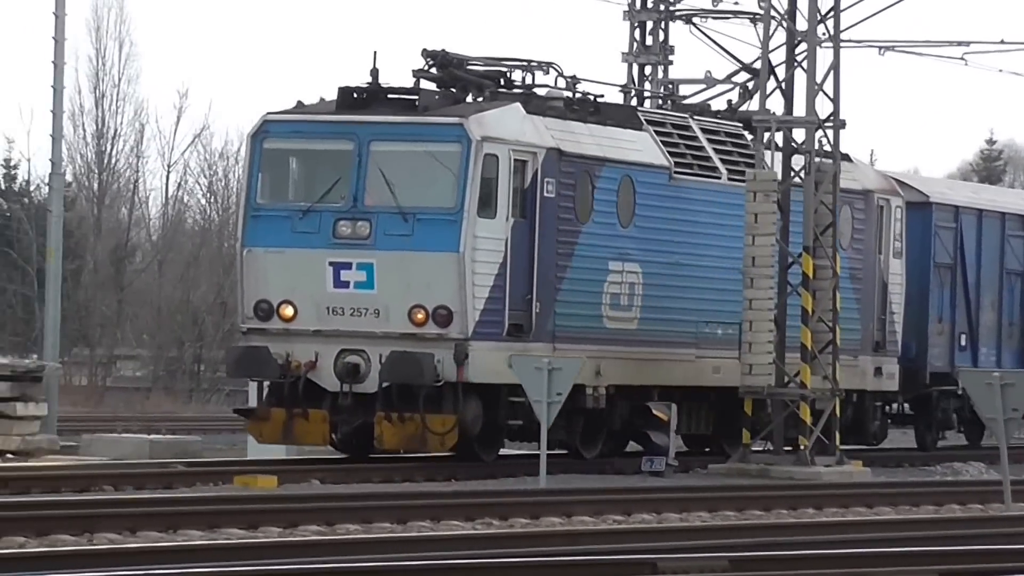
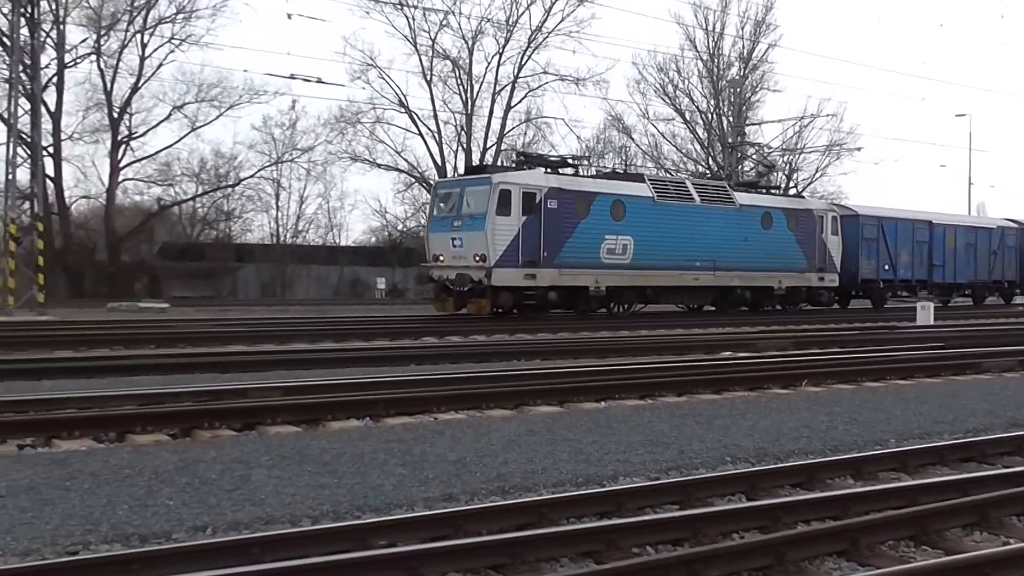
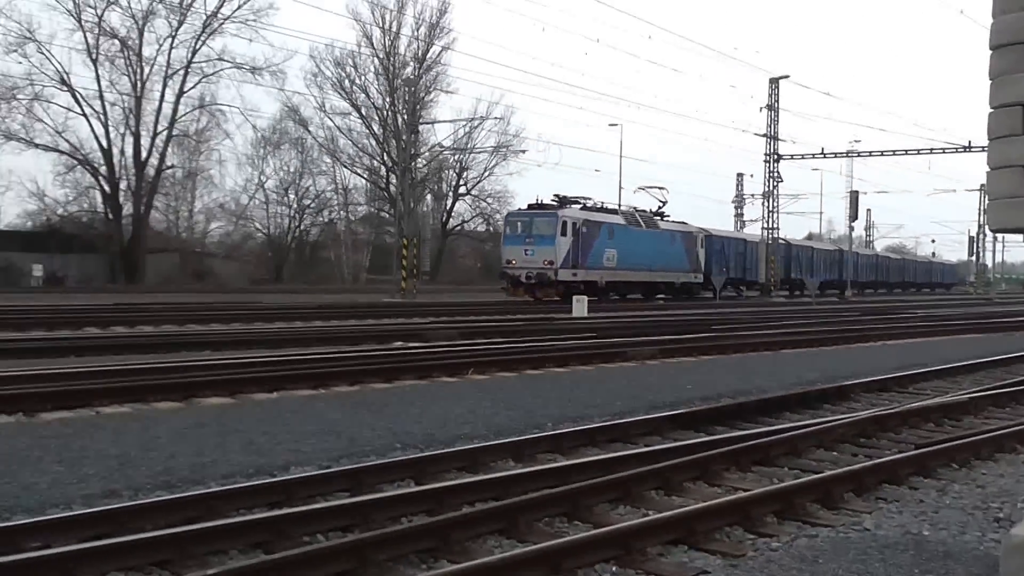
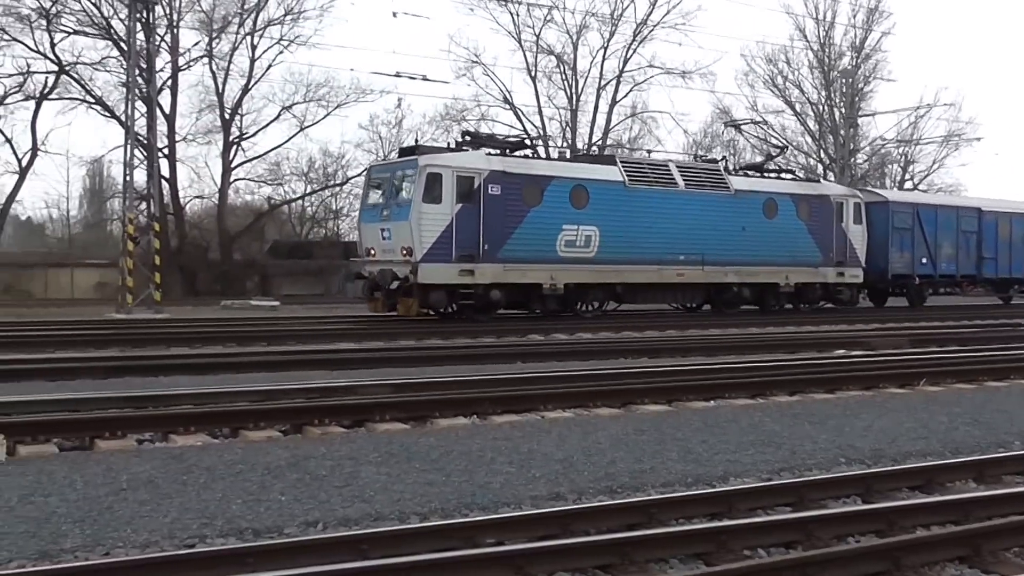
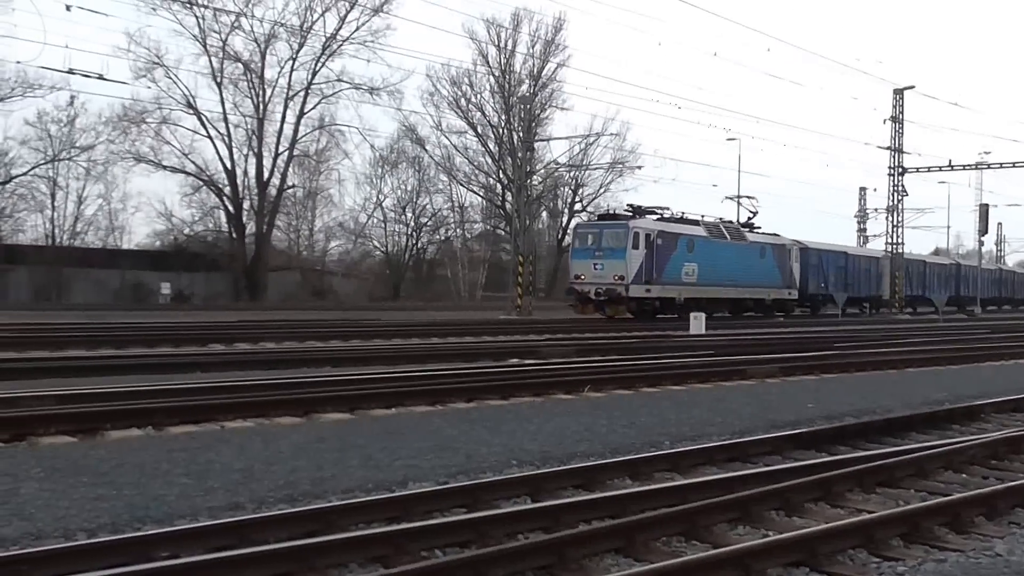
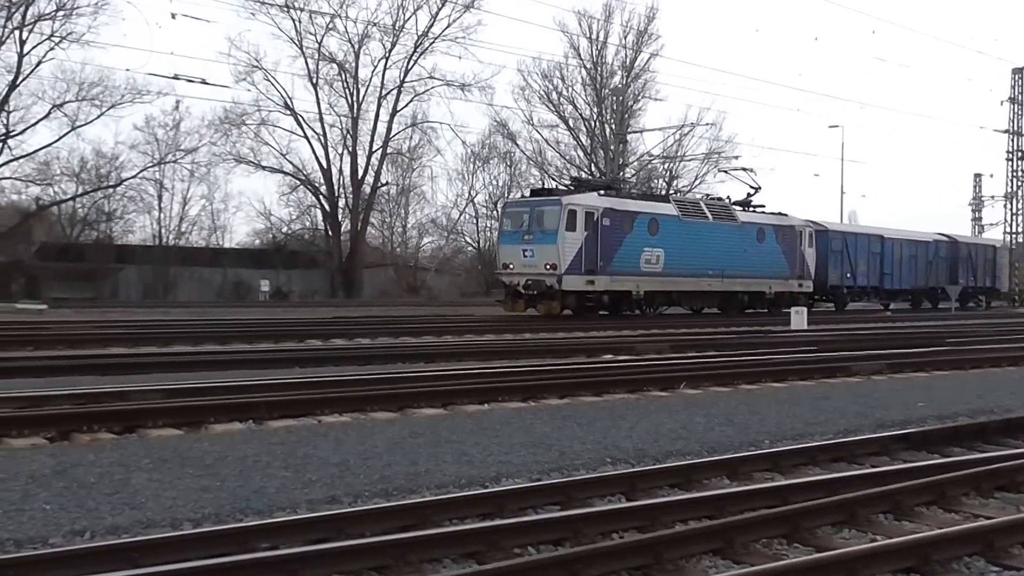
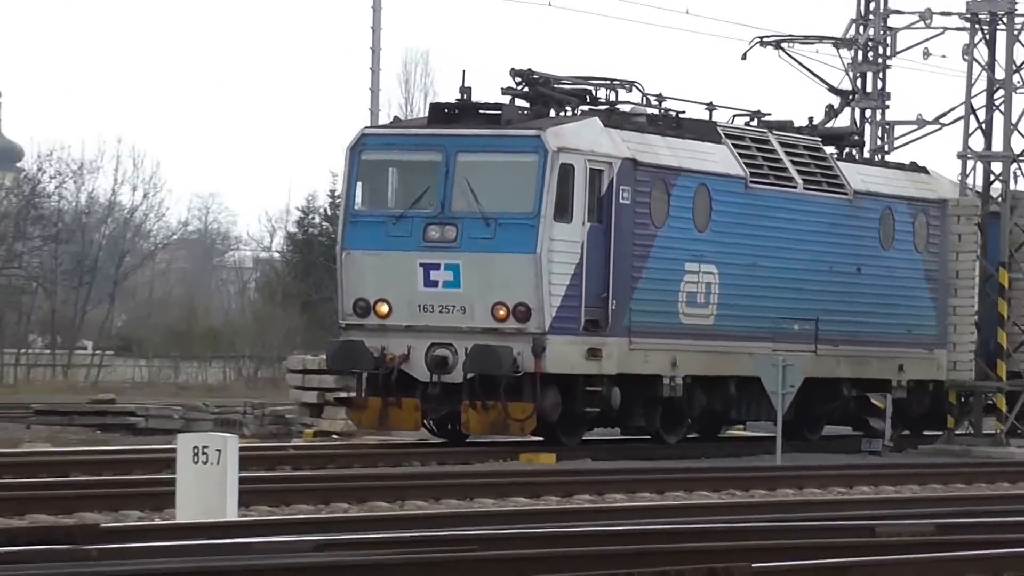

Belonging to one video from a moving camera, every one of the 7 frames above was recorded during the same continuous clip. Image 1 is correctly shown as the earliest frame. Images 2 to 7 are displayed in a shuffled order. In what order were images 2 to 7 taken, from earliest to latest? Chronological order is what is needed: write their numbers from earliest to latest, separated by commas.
7, 3, 5, 6, 2, 4
